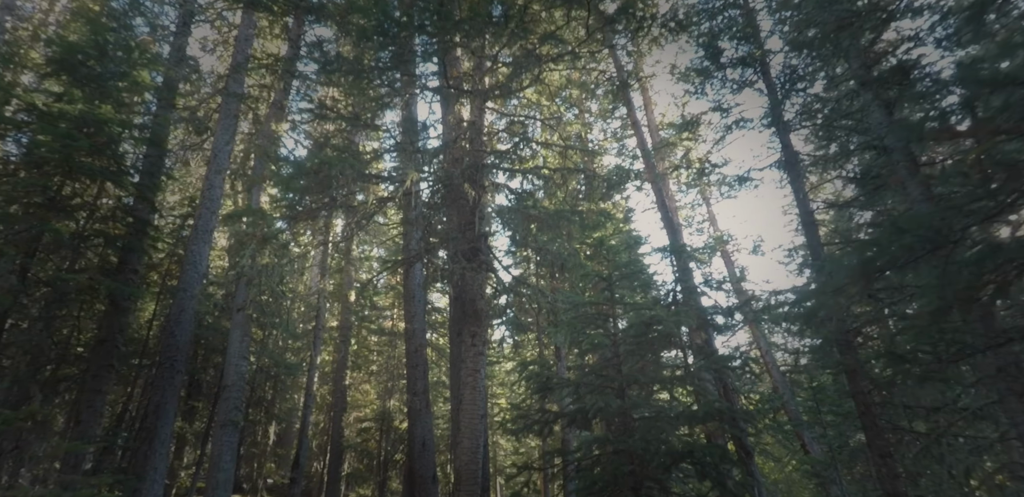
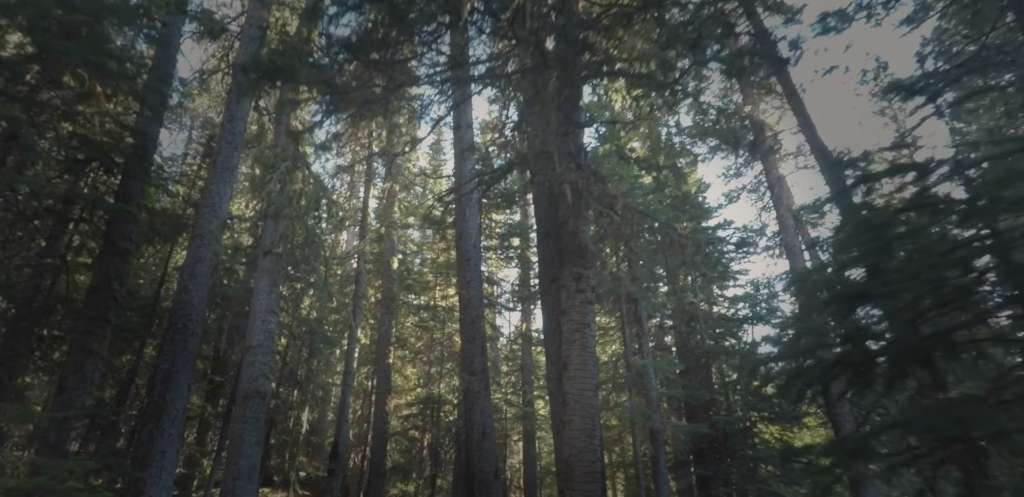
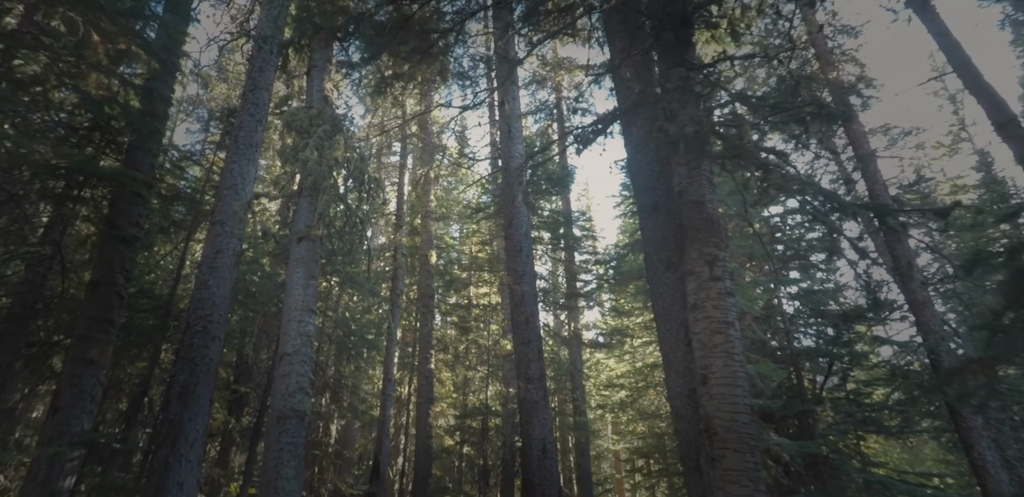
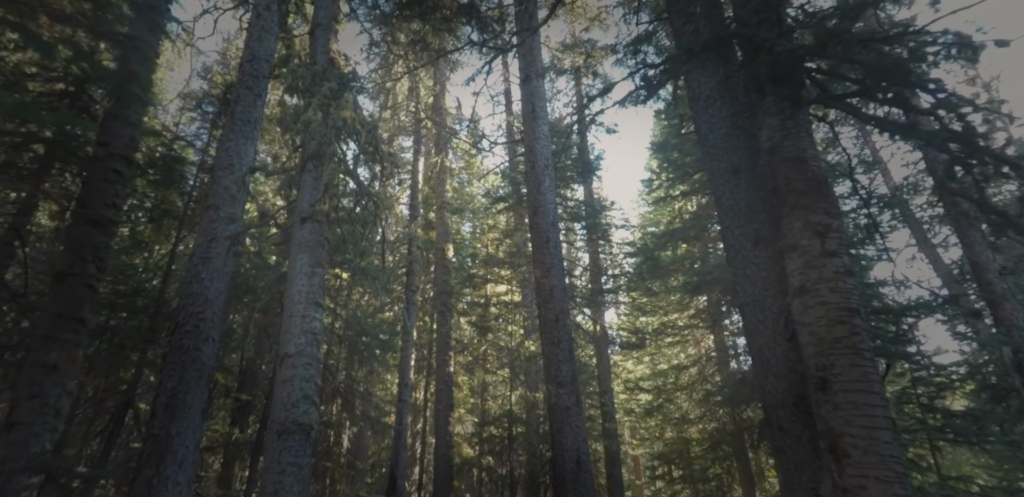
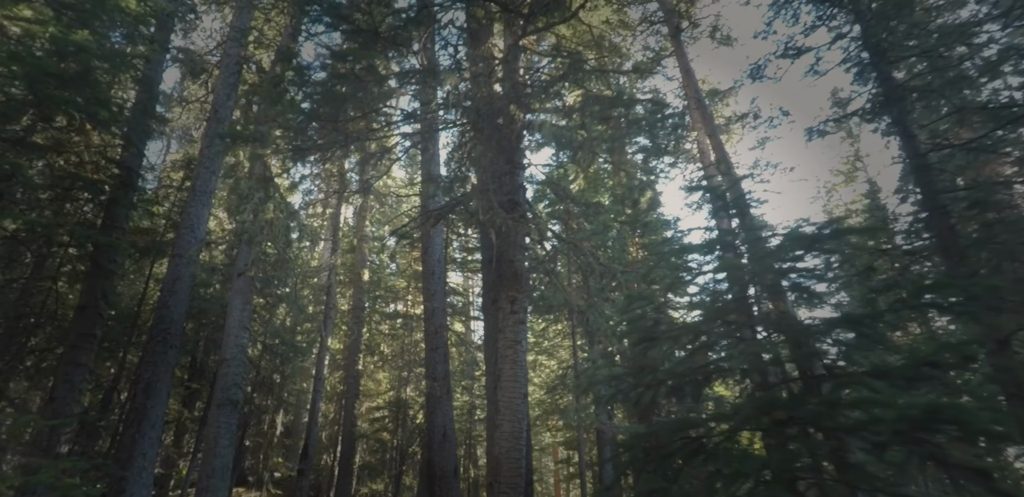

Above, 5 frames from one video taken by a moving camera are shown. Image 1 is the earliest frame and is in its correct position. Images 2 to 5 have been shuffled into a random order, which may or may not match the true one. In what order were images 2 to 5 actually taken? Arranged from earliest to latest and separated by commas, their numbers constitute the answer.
5, 2, 3, 4
